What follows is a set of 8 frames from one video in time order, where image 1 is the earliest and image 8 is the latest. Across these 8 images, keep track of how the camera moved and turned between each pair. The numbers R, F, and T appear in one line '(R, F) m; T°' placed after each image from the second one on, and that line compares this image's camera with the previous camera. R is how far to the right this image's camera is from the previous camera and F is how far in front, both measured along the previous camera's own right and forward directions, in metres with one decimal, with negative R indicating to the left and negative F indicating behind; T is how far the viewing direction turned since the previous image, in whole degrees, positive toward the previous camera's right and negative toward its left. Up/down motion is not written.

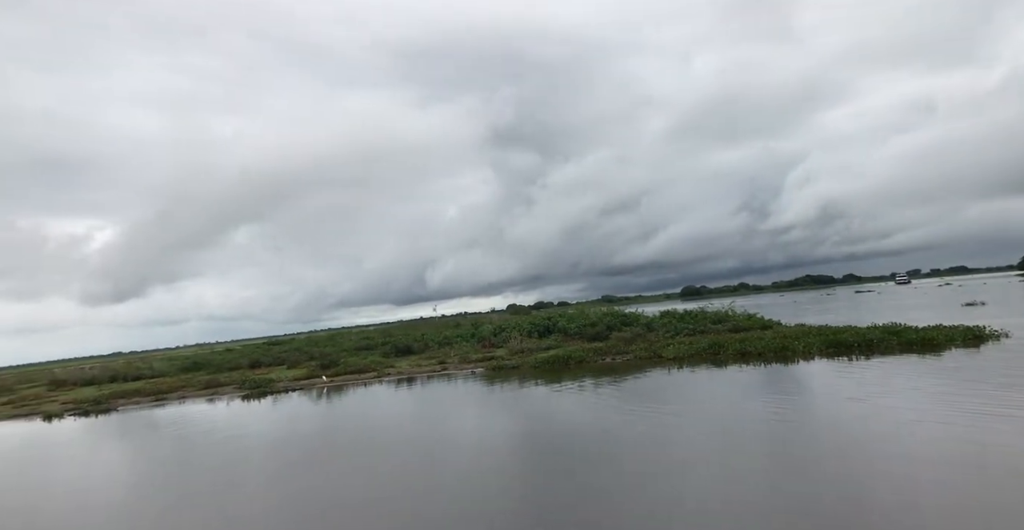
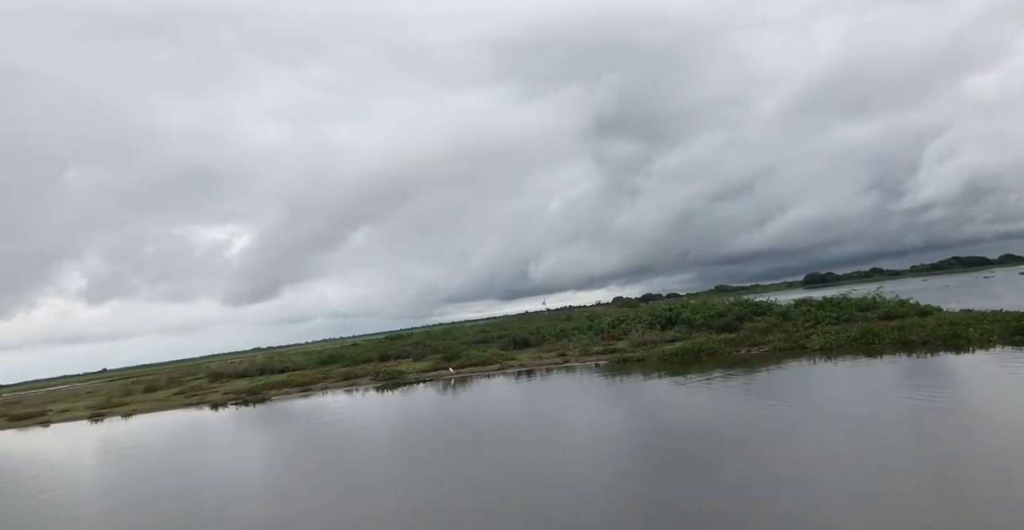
(-0.4, +0.1) m; -9°
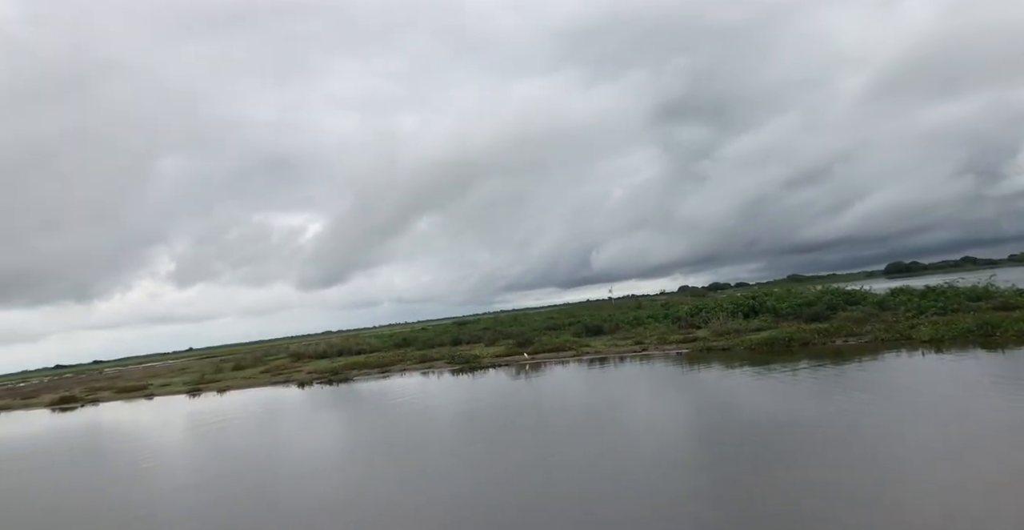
(-0.4, +0.3) m; -5°
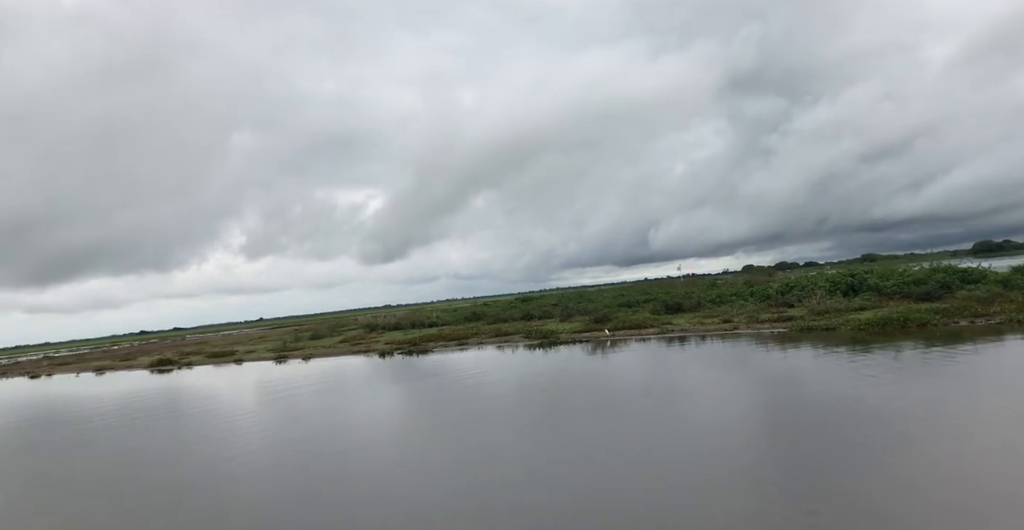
(-0.8, +0.7) m; -5°
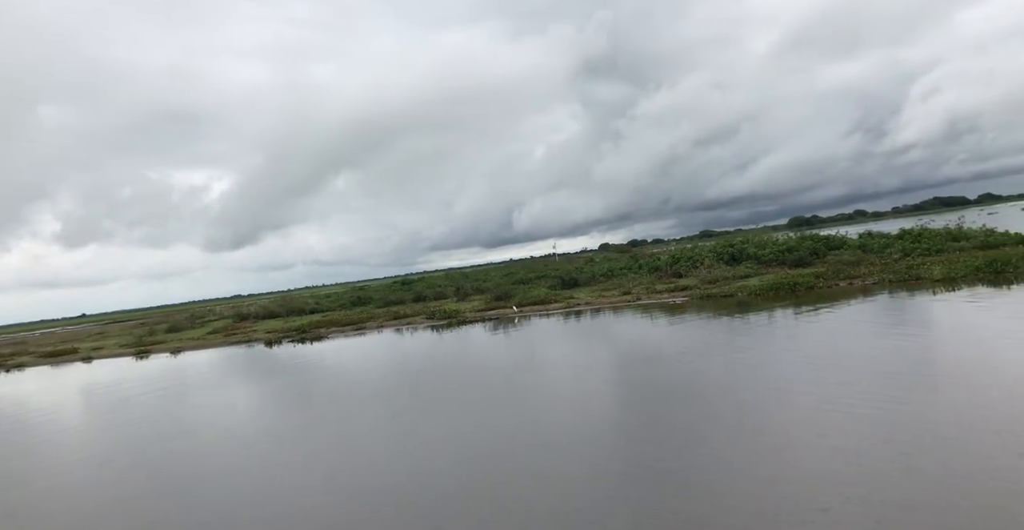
(-1.7, -0.4) m; +11°
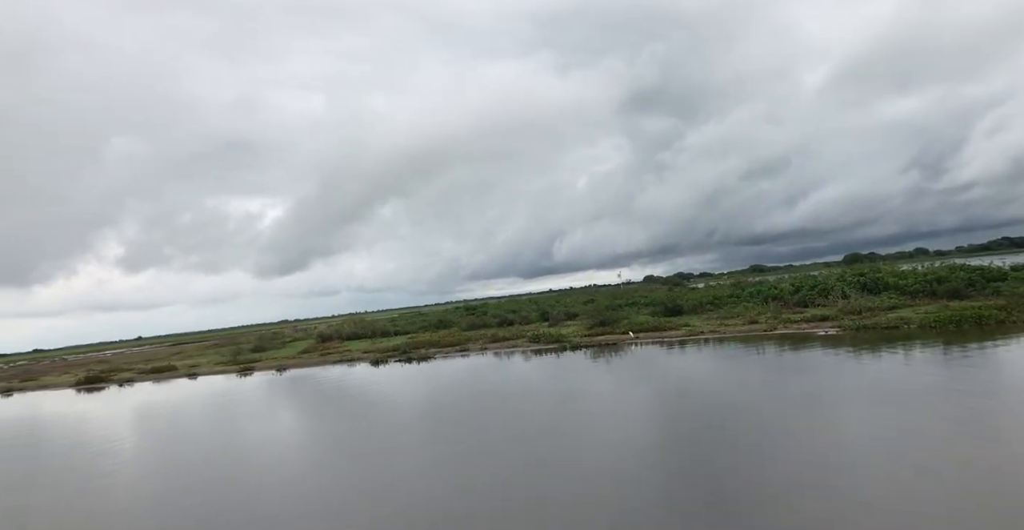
(-2.7, +0.9) m; -4°
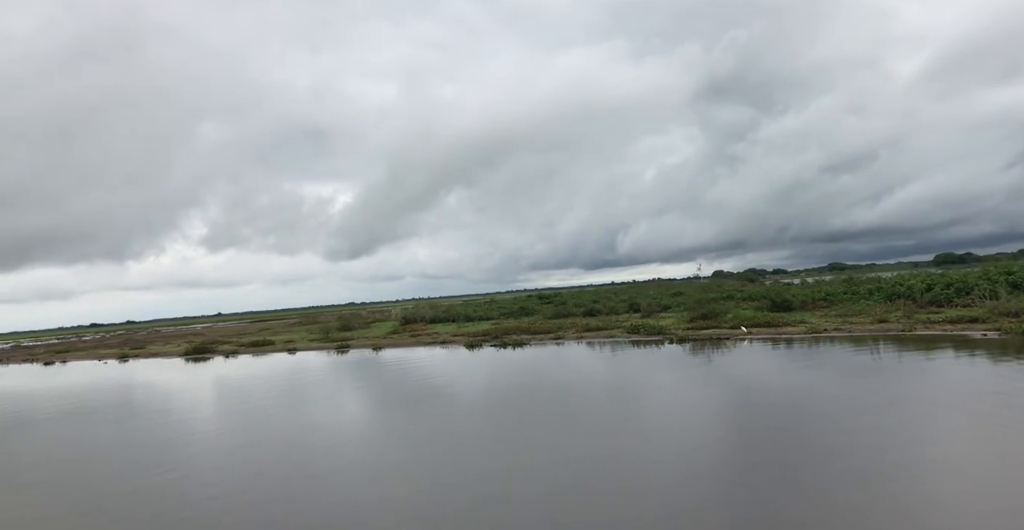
(-1.3, +1.1) m; -6°
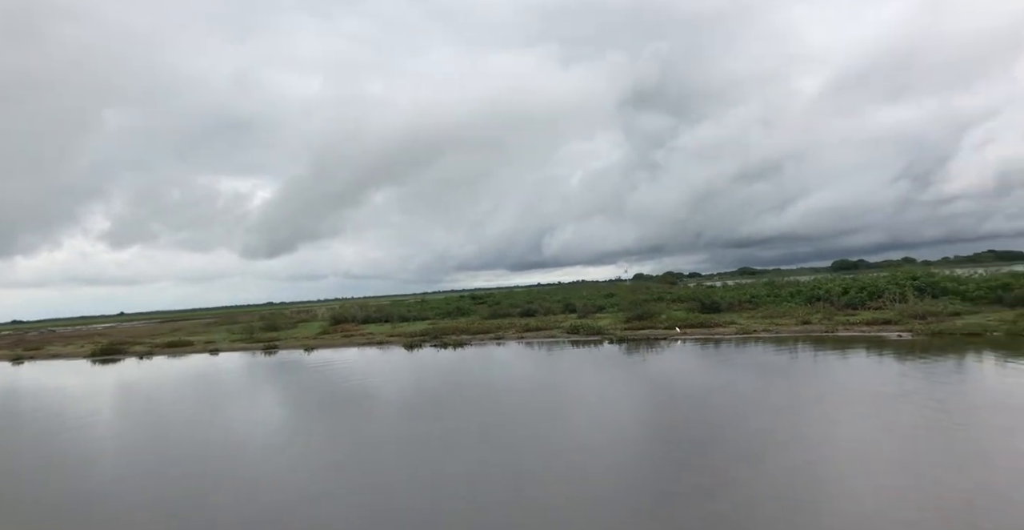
(-0.7, -0.4) m; +6°
